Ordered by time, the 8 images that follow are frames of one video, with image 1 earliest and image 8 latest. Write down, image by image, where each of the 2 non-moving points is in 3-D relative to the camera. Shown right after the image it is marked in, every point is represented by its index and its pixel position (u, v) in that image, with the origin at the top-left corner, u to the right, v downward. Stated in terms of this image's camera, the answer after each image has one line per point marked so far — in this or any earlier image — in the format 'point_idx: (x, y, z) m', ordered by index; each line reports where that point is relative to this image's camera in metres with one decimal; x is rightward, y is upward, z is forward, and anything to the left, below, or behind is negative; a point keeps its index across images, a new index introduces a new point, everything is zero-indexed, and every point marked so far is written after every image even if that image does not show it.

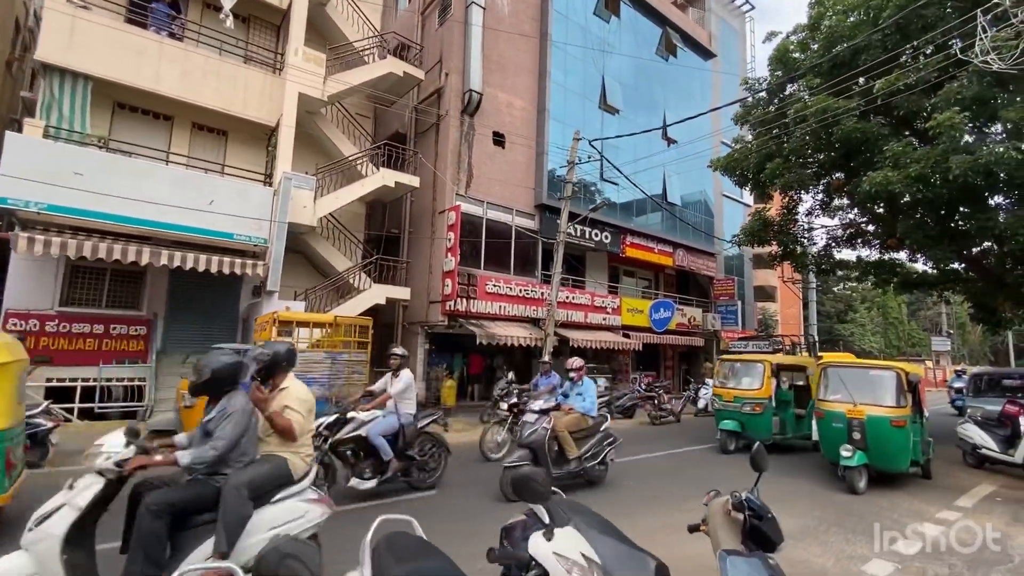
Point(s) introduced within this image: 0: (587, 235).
0: (+2.9, +2.0, +18.5) m
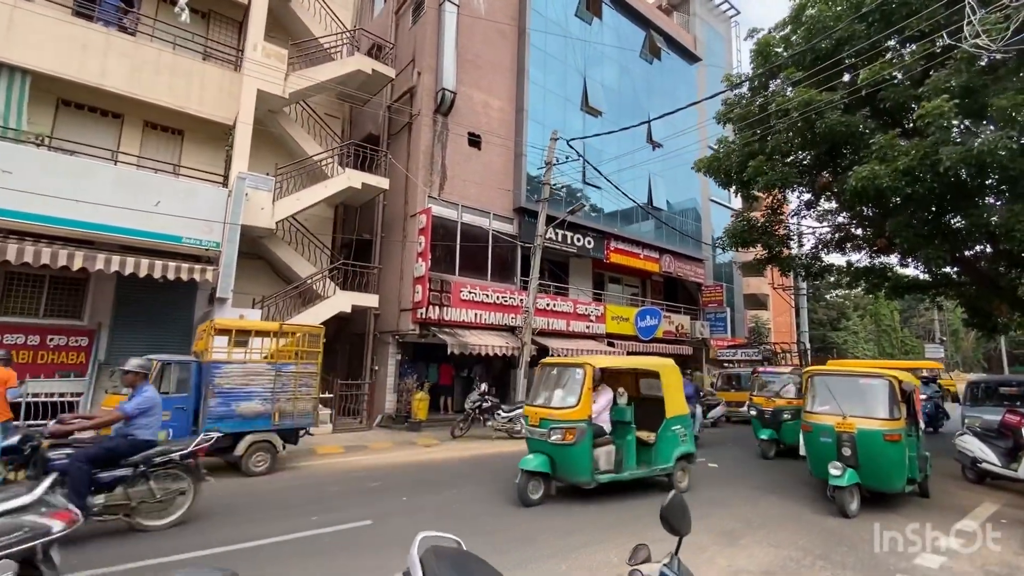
0: (+2.1, +1.8, +17.9) m
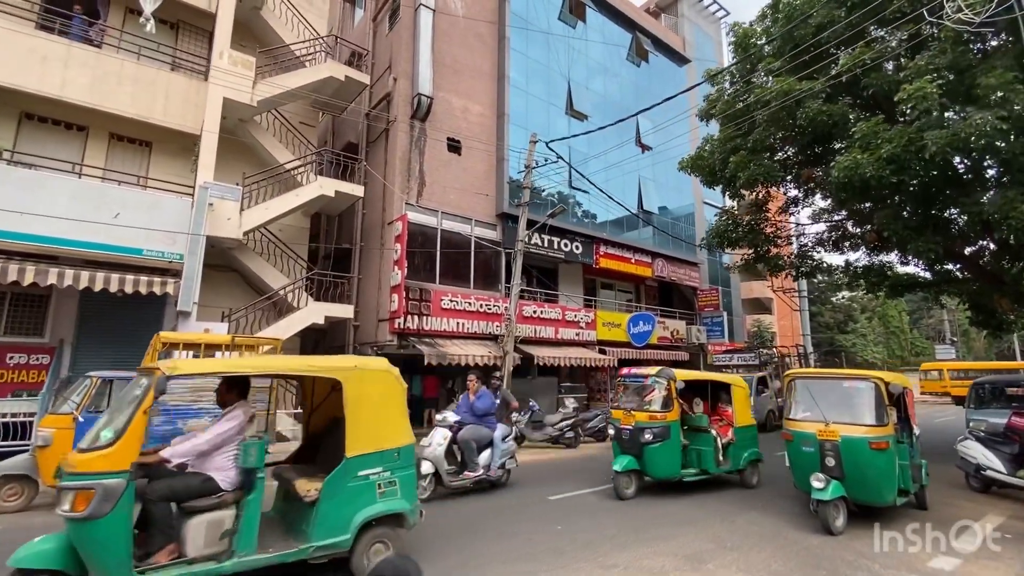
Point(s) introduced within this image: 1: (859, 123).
0: (+1.6, +1.5, +17.4) m
1: (+6.3, +3.0, +8.9) m
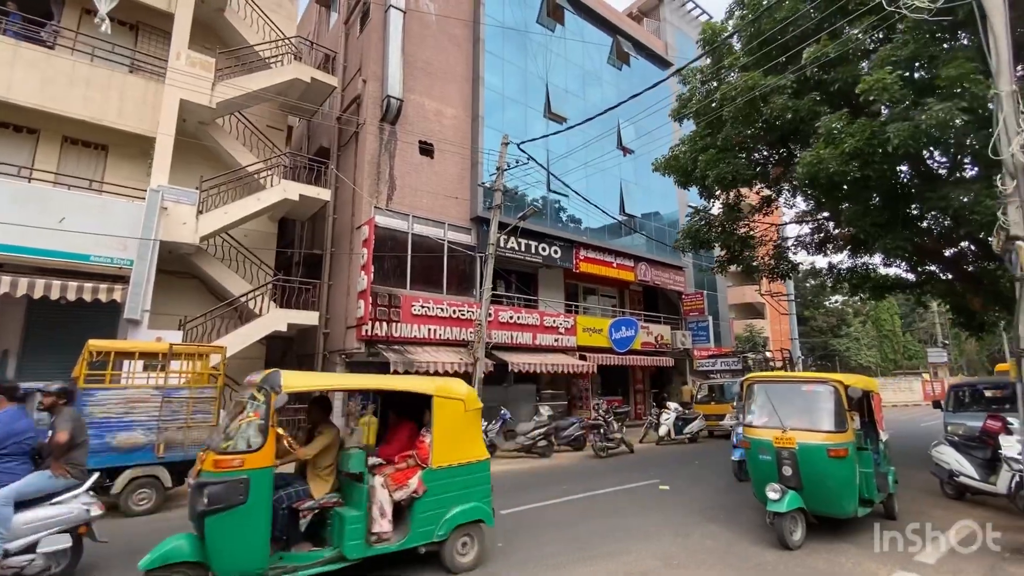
0: (+0.7, +1.4, +17.1) m
1: (+5.5, +3.0, +8.6) m
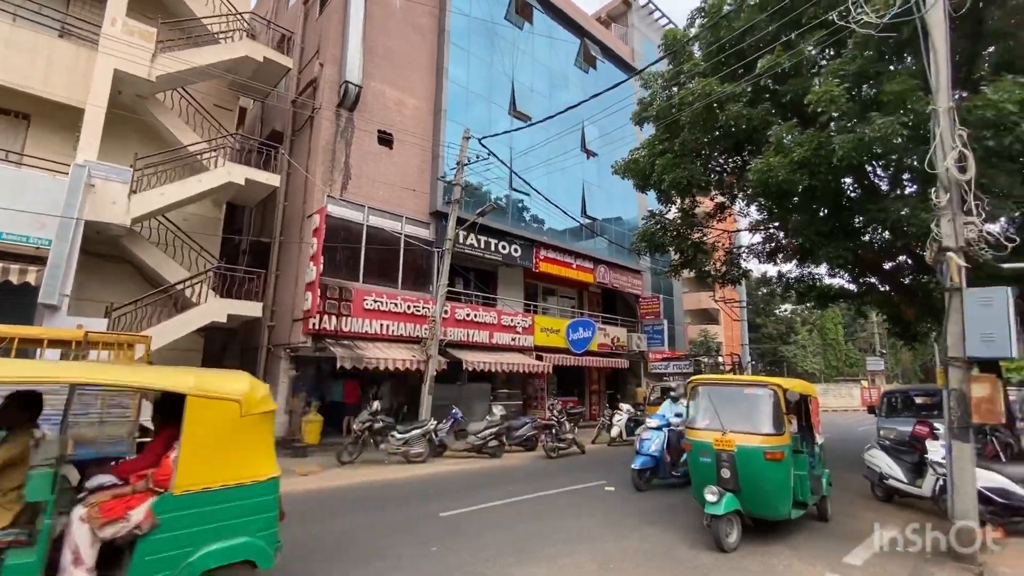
0: (-0.7, +1.4, +16.9) m
1: (+4.8, +2.9, +8.8) m
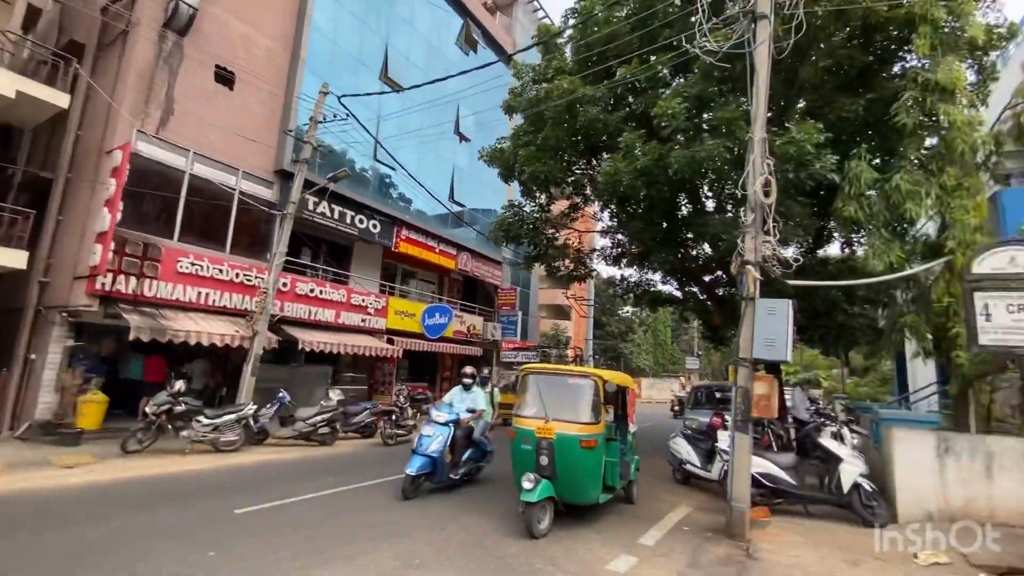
0: (-5.4, +2.2, +15.6) m
1: (+2.2, +2.9, +9.2) m
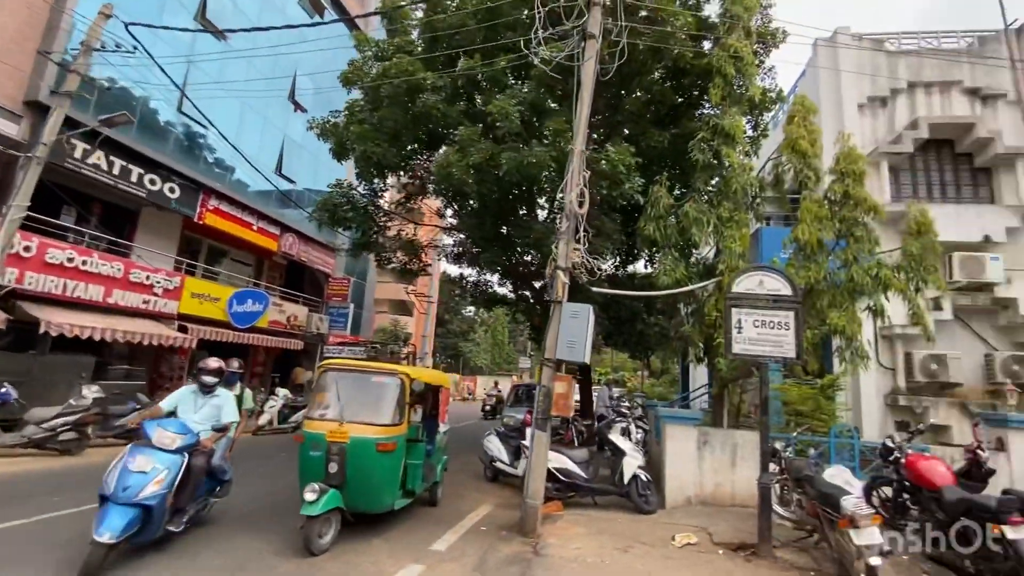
0: (-10.1, +2.9, +12.8) m
1: (-0.9, +3.0, +9.1) m
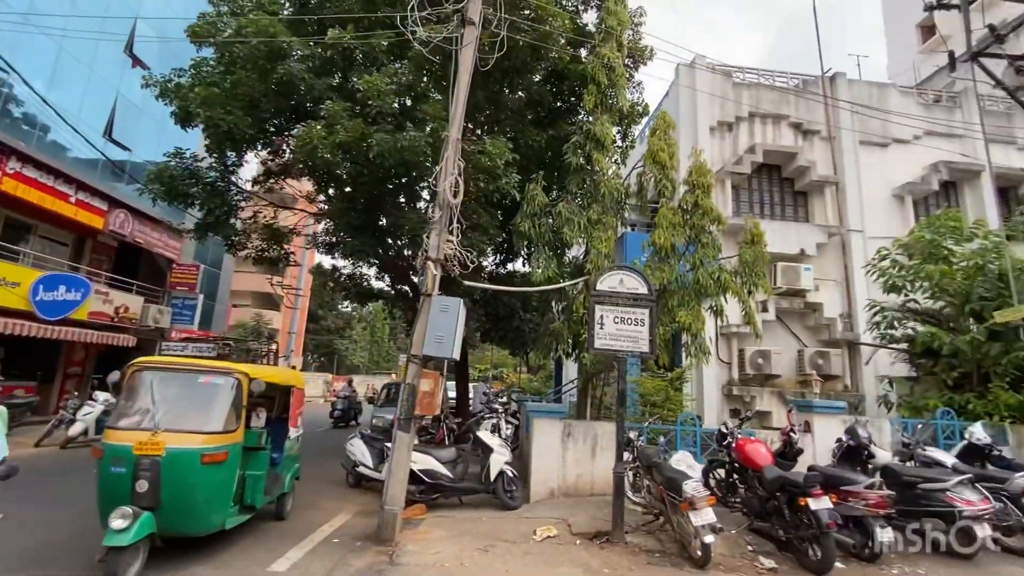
0: (-12.8, +3.4, +9.8) m
1: (-3.1, +3.1, +8.4) m
